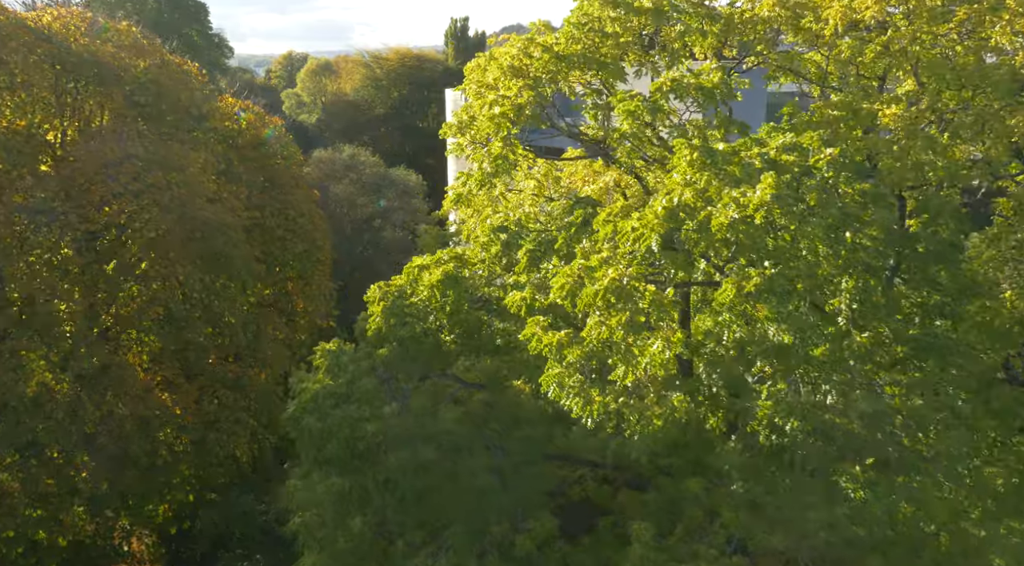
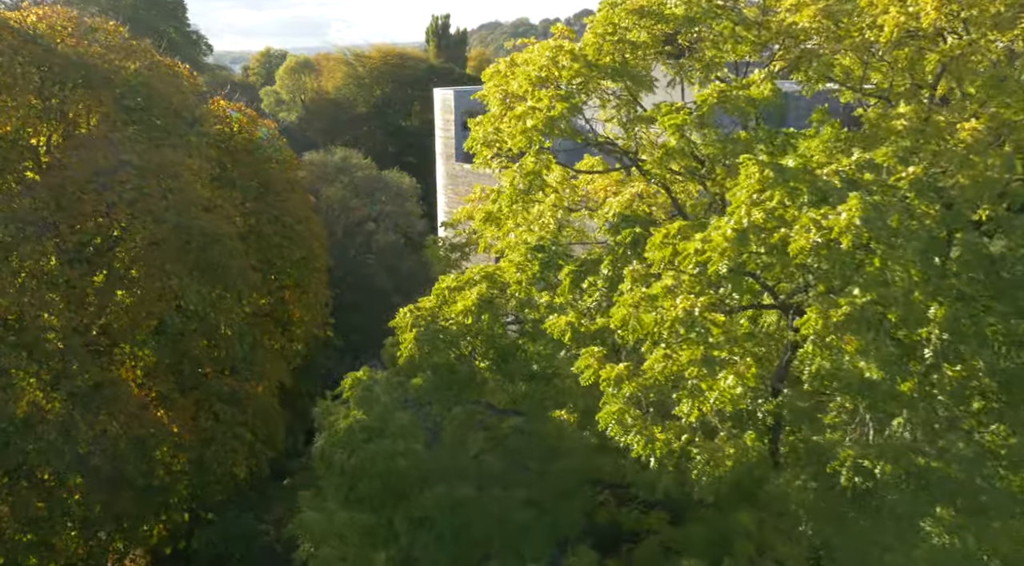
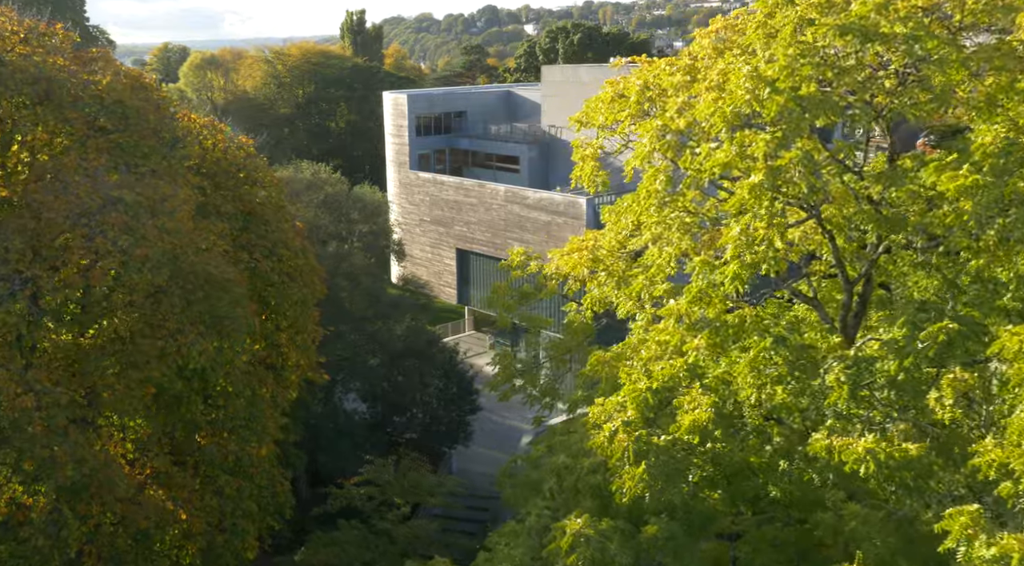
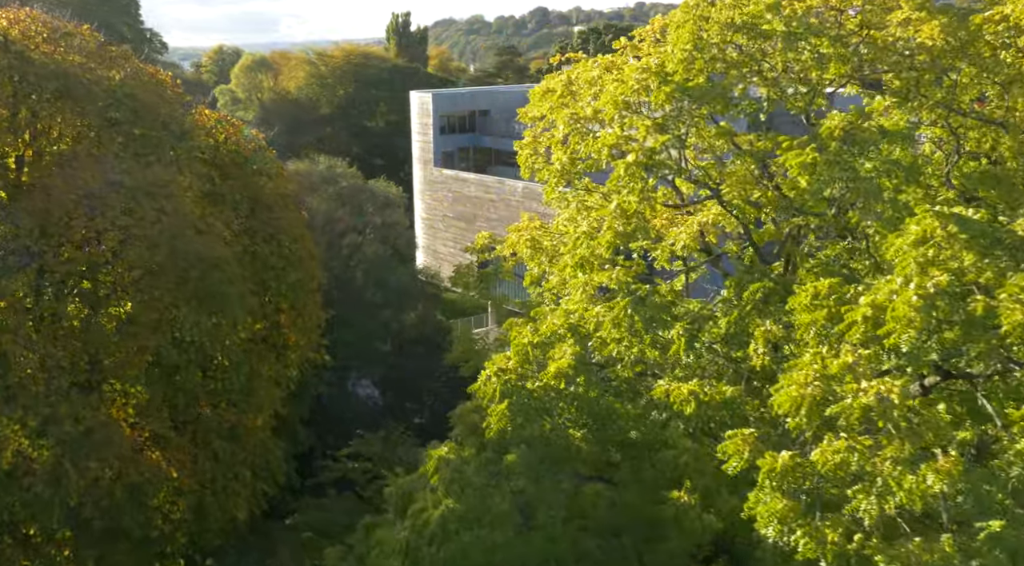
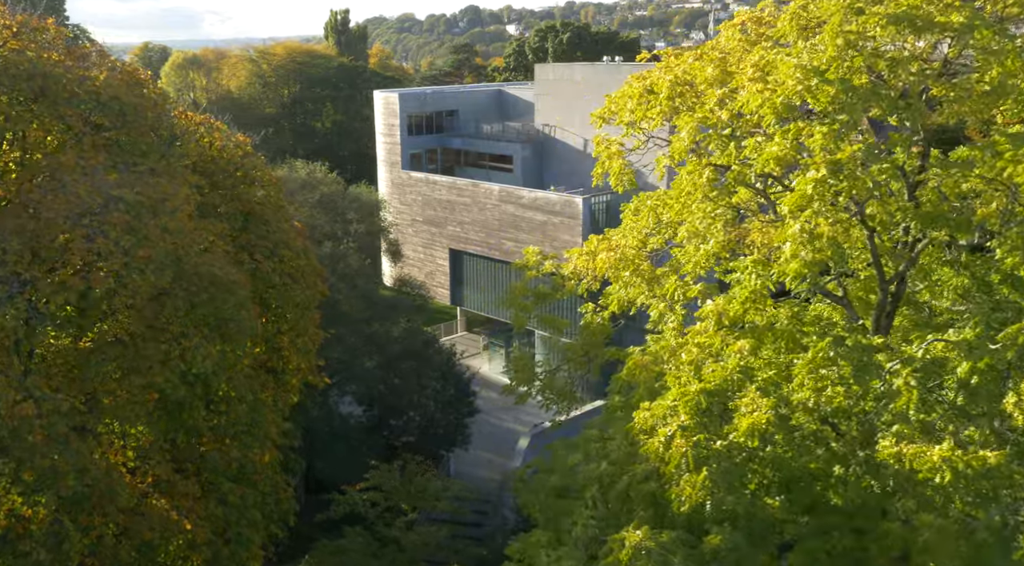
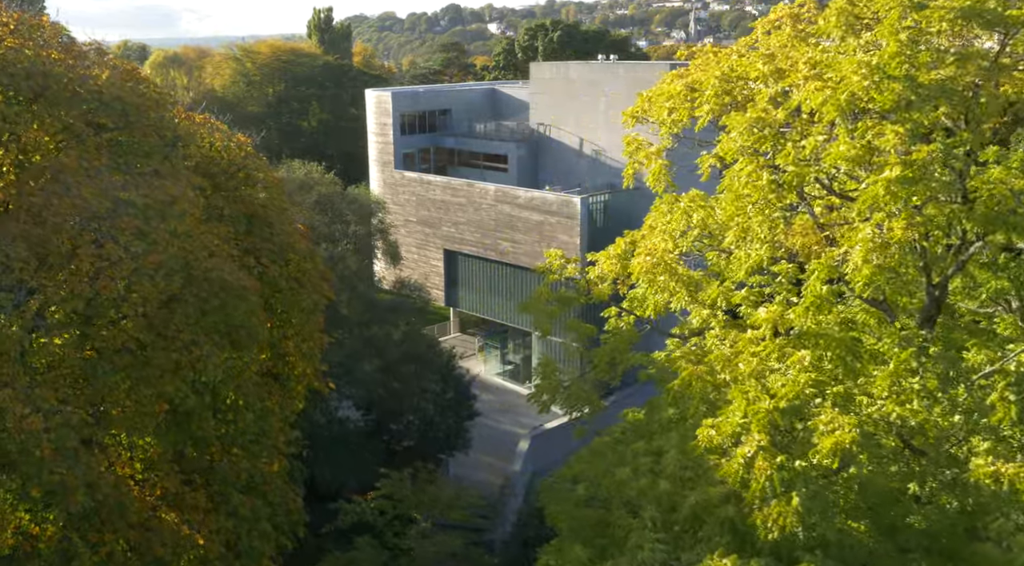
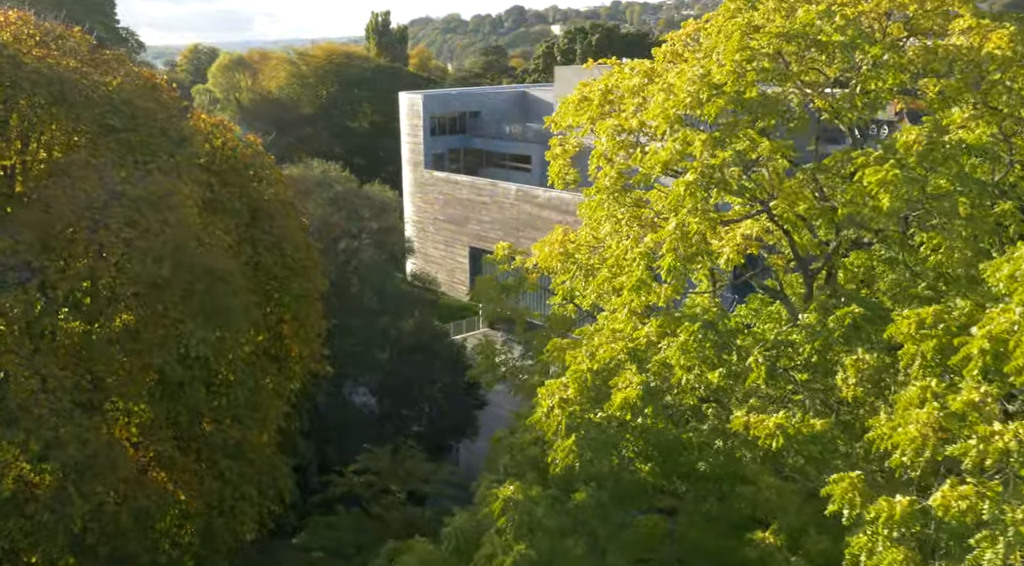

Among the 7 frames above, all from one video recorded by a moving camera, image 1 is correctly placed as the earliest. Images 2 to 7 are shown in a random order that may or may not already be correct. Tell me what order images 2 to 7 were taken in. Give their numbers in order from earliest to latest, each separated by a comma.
2, 4, 7, 3, 5, 6
